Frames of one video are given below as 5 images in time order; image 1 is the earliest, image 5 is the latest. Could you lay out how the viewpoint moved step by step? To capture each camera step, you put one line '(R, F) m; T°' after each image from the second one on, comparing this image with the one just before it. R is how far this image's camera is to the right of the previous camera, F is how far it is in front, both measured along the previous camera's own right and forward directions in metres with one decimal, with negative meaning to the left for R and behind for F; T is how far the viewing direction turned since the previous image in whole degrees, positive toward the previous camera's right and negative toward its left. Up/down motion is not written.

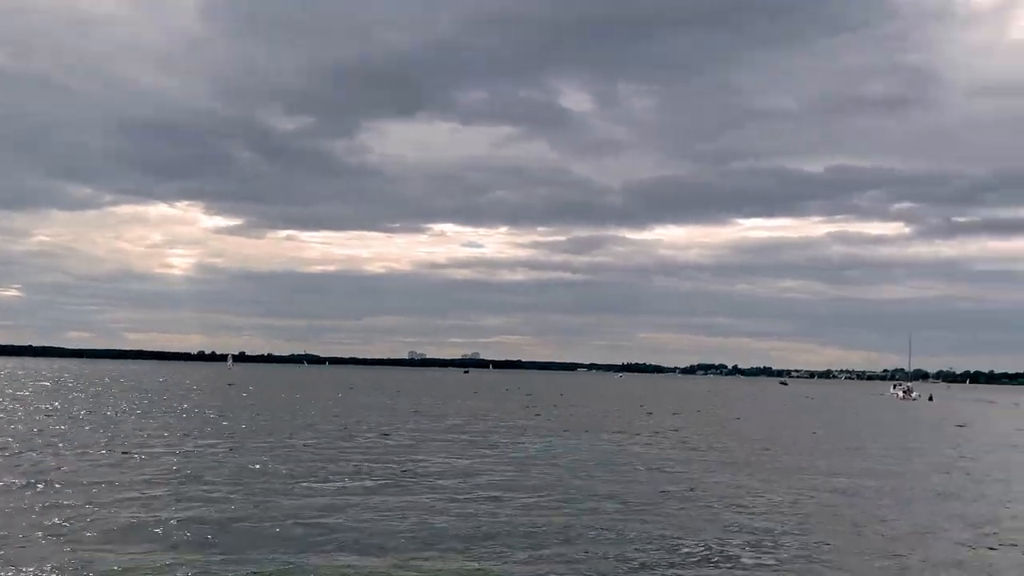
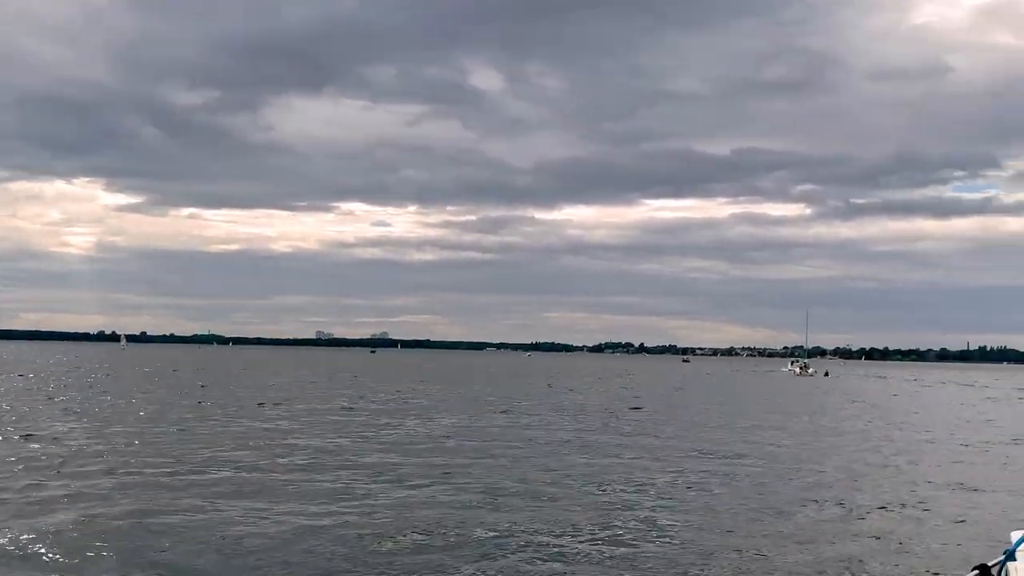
(-0.5, -0.5) m; +6°
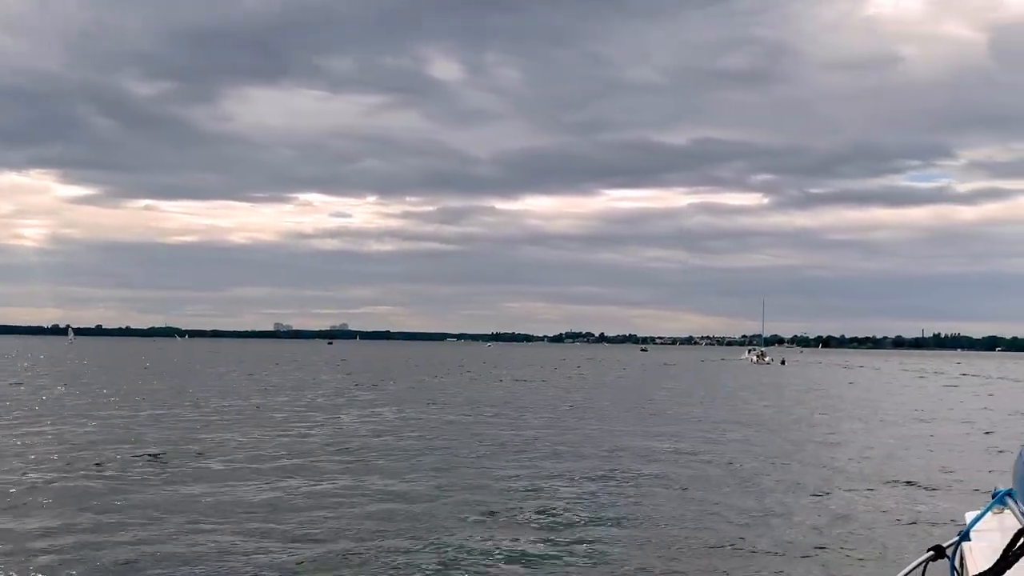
(0.0, +0.1) m; +2°
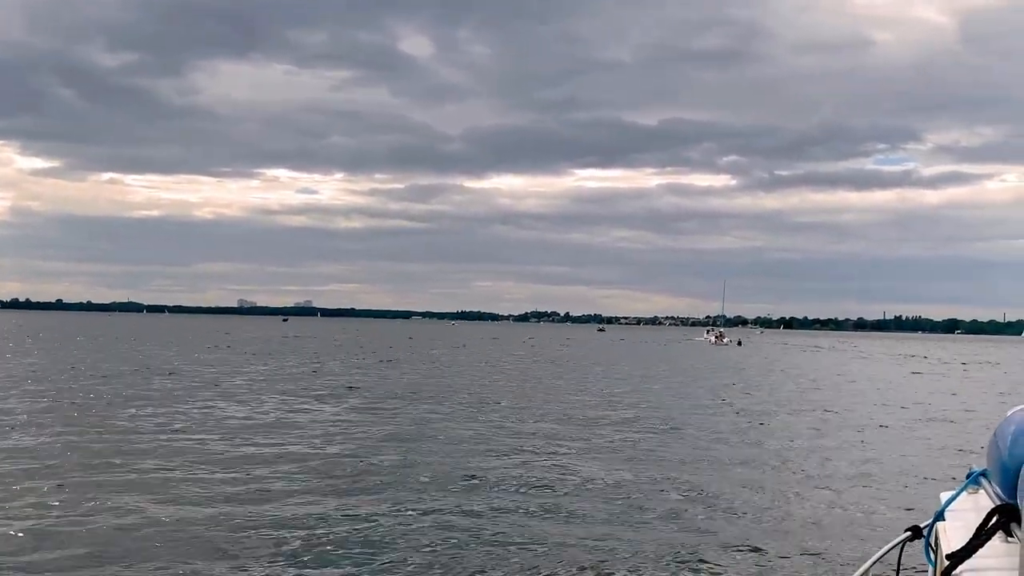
(-0.3, -1.2) m; +2°
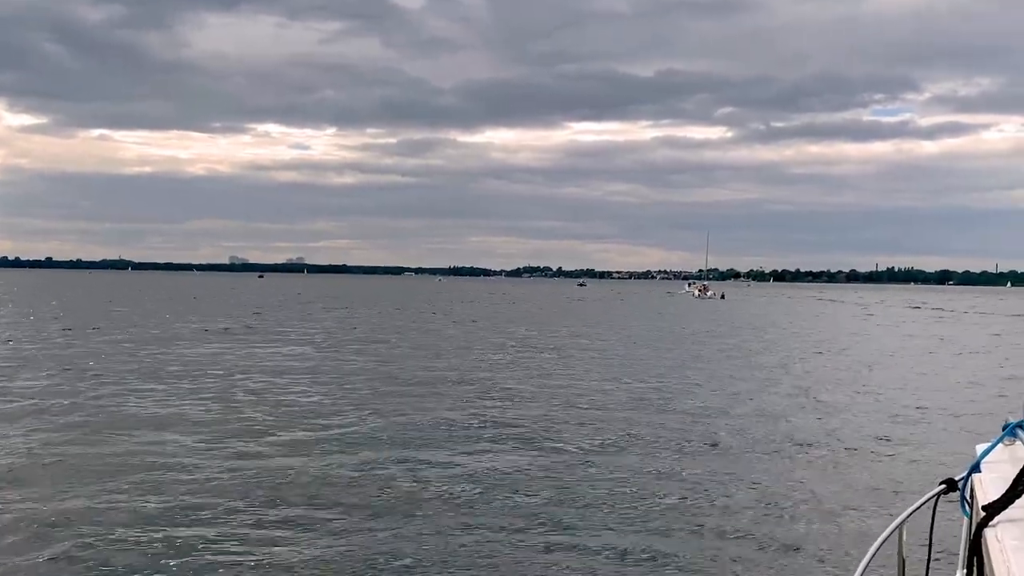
(+0.3, +0.8) m; 0°
